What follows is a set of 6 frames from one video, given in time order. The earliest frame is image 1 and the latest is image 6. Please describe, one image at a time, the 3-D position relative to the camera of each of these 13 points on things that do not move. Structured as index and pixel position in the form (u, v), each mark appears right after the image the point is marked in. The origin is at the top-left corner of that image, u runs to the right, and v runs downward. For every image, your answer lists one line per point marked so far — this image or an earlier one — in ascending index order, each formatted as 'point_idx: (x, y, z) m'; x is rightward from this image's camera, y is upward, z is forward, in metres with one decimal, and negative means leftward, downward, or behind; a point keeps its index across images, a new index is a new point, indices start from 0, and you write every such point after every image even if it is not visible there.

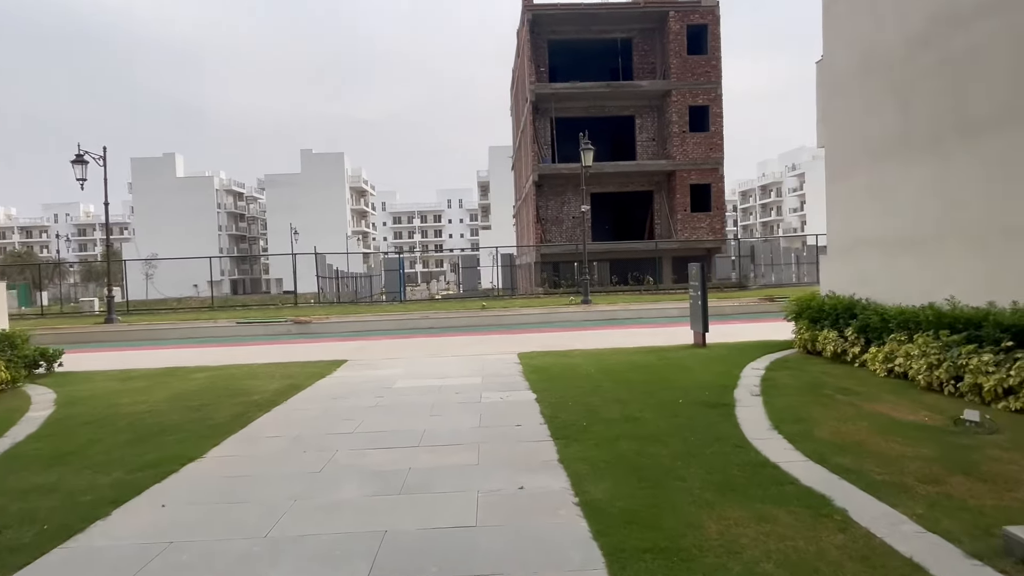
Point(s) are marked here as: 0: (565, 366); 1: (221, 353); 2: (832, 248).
0: (+0.9, -1.3, +10.2) m
1: (-7.0, -1.6, +14.6) m
2: (+5.9, +0.7, +11.2) m
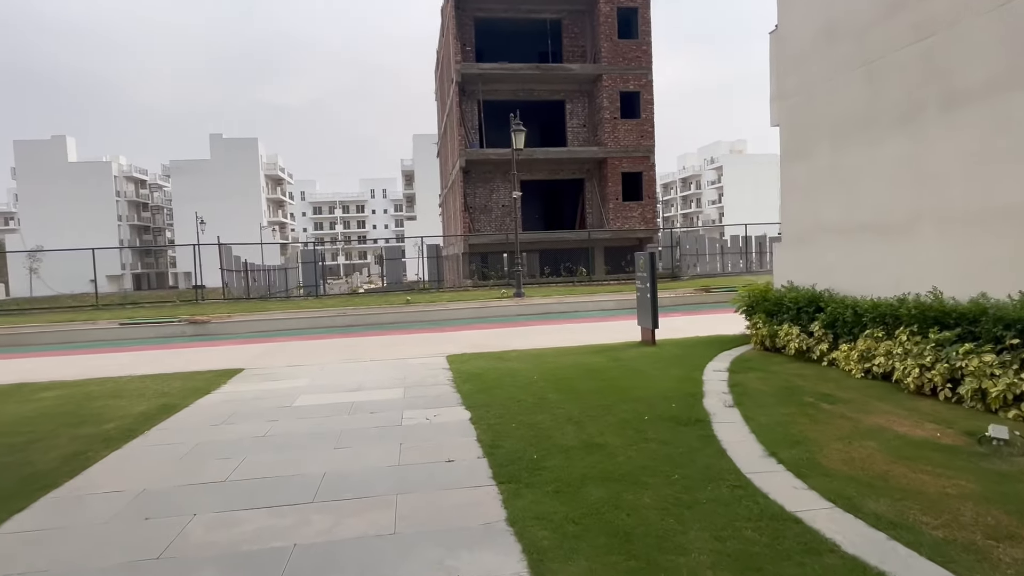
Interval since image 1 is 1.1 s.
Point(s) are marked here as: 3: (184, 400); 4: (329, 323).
0: (-0.2, -1.2, +8.8) m
1: (-8.5, -1.5, +12.2) m
2: (+4.7, +0.9, +10.4) m
3: (-4.3, -1.5, +8.0) m
4: (-5.2, -1.0, +17.3) m
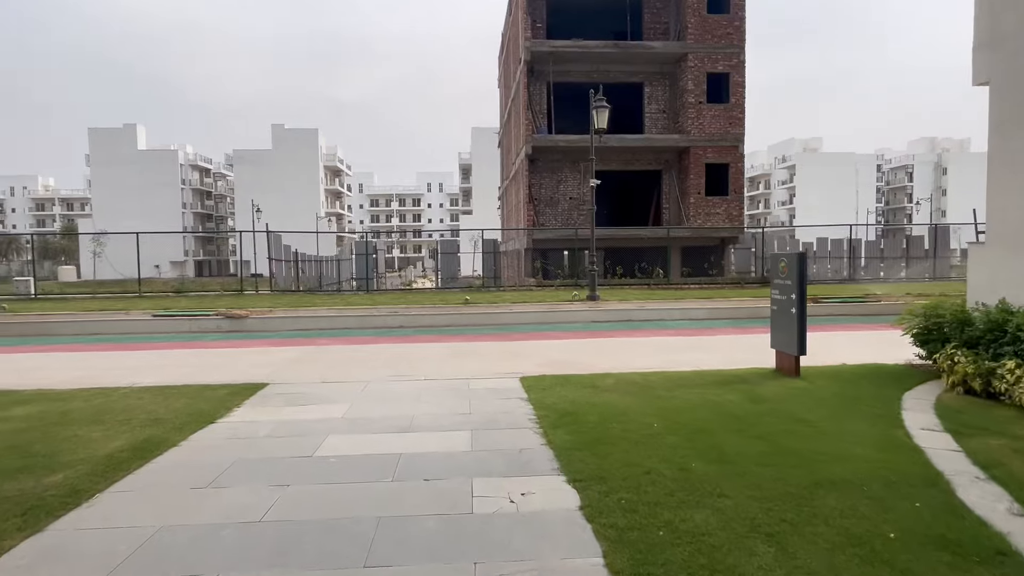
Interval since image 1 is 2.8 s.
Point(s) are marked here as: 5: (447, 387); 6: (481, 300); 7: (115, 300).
0: (+0.9, -1.3, +6.4) m
1: (-7.1, -1.3, +10.5) m
2: (+6.0, +0.6, +7.6) m
3: (-3.2, -1.4, +5.9) m
4: (-3.3, -0.9, +15.3) m
5: (-0.8, -1.3, +7.9) m
6: (-0.9, -0.4, +17.9) m
7: (-12.2, -0.4, +18.9) m
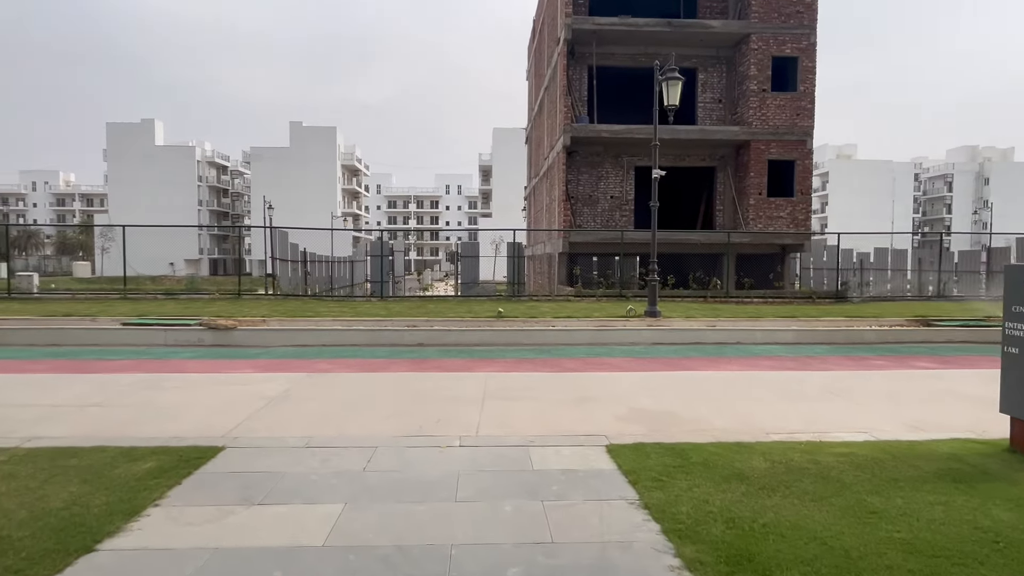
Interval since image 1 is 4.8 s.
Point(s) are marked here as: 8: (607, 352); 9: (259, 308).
0: (+1.6, -1.5, +3.5) m
1: (-6.3, -1.3, +7.8) m
2: (+6.7, +0.3, +4.6) m
3: (-2.6, -1.5, +3.1) m
4: (-2.4, -1.1, +12.5) m
5: (-0.1, -1.4, +5.0) m
6: (+0.1, -0.6, +15.1) m
7: (-11.2, -0.4, +16.3) m
8: (+1.8, -1.2, +11.7) m
9: (-6.6, -0.5, +16.0) m
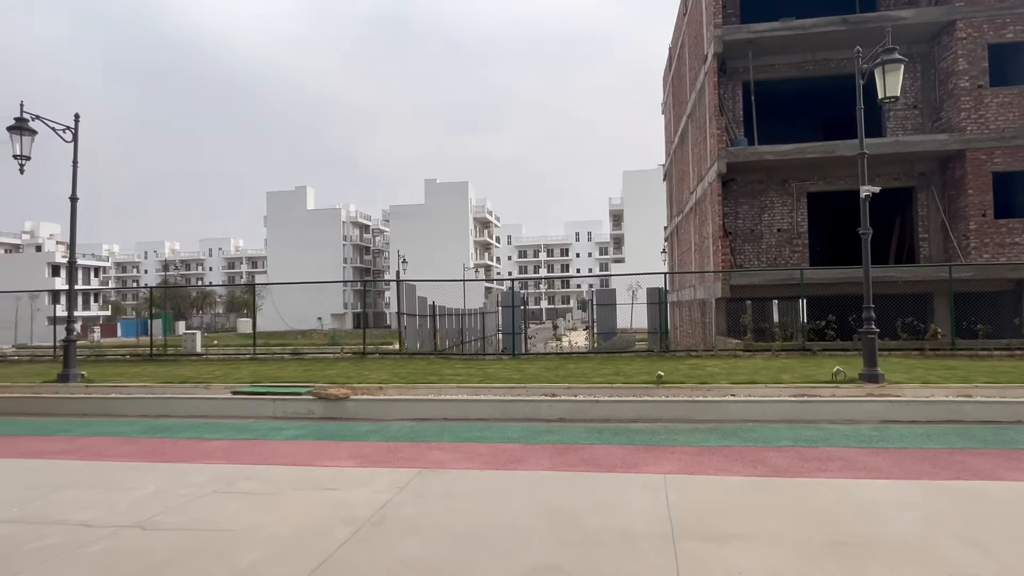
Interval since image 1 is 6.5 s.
0: (+2.3, -1.7, +0.4) m
1: (-4.5, -2.1, +6.3) m
2: (+7.5, +0.2, +0.5) m
3: (-1.9, -1.8, +0.9) m
4: (+0.3, -2.1, +10.1) m
5: (+0.9, -1.8, +2.3) m
6: (+3.3, -1.7, +12.1) m
7: (-7.5, -2.0, +15.7) m
8: (+4.2, -2.0, +8.4) m
9: (-3.1, -1.9, +14.3) m
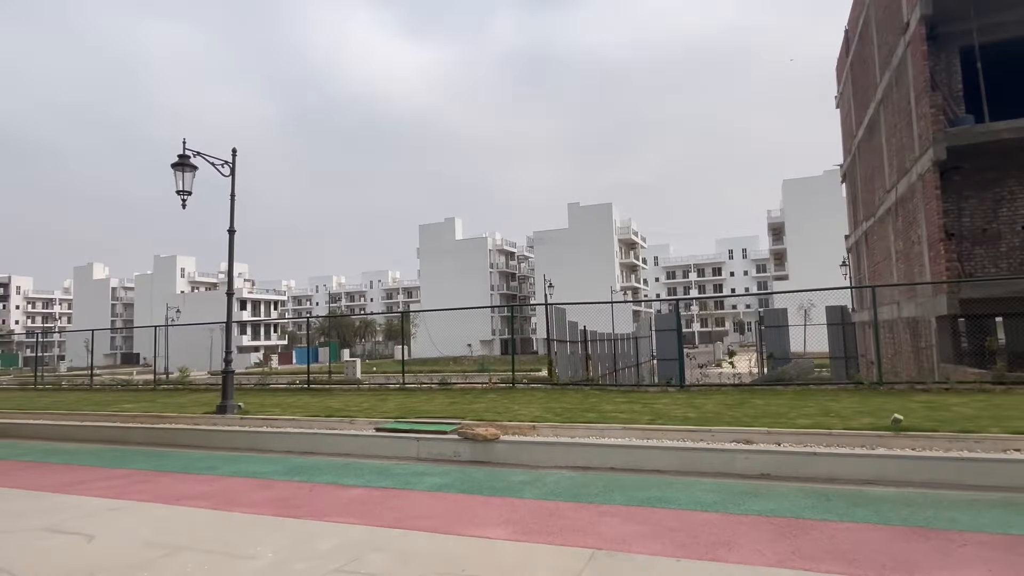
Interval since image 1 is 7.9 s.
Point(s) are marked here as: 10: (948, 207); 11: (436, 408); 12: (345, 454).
0: (+2.4, -1.5, -1.9) m
1: (-2.9, -2.4, +5.3) m
2: (+7.4, +0.5, -2.9) m
3: (-1.5, -1.8, -0.5) m
4: (+2.7, -2.3, +7.9) m
5: (+1.5, -1.8, +0.2) m
6: (+6.1, -2.0, +9.2) m
7: (-3.6, -2.7, +15.2) m
8: (+6.2, -2.1, +5.4) m
9: (+0.4, -2.4, +12.8) m
10: (+11.2, +2.1, +15.8) m
11: (-1.6, -2.6, +13.3) m
12: (-2.8, -2.8, +10.3) m
